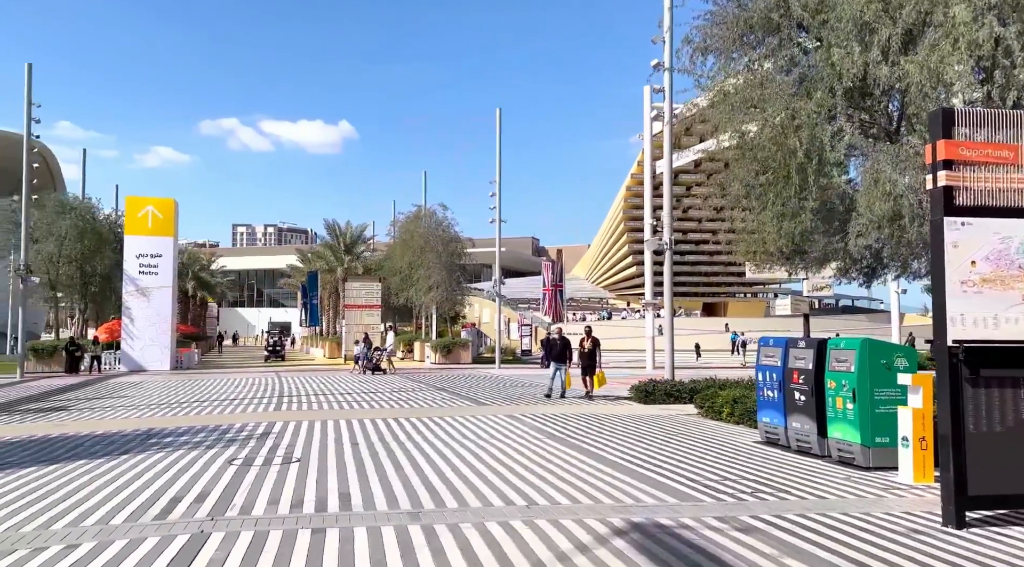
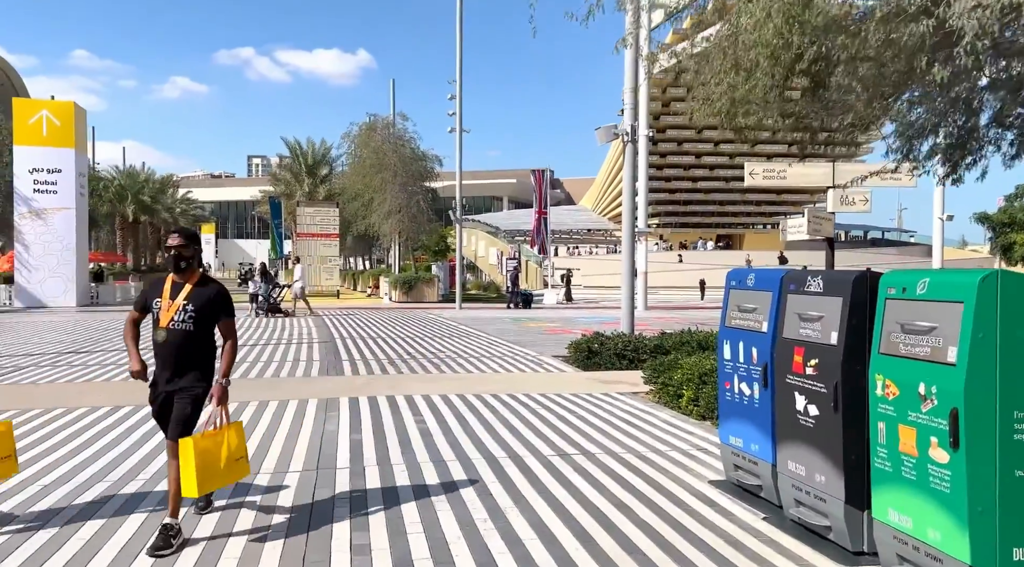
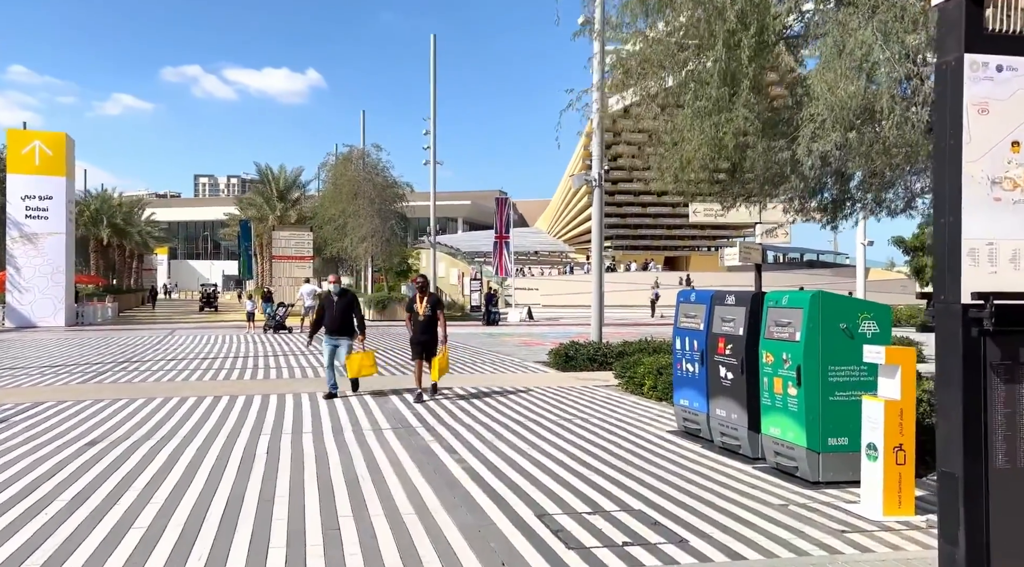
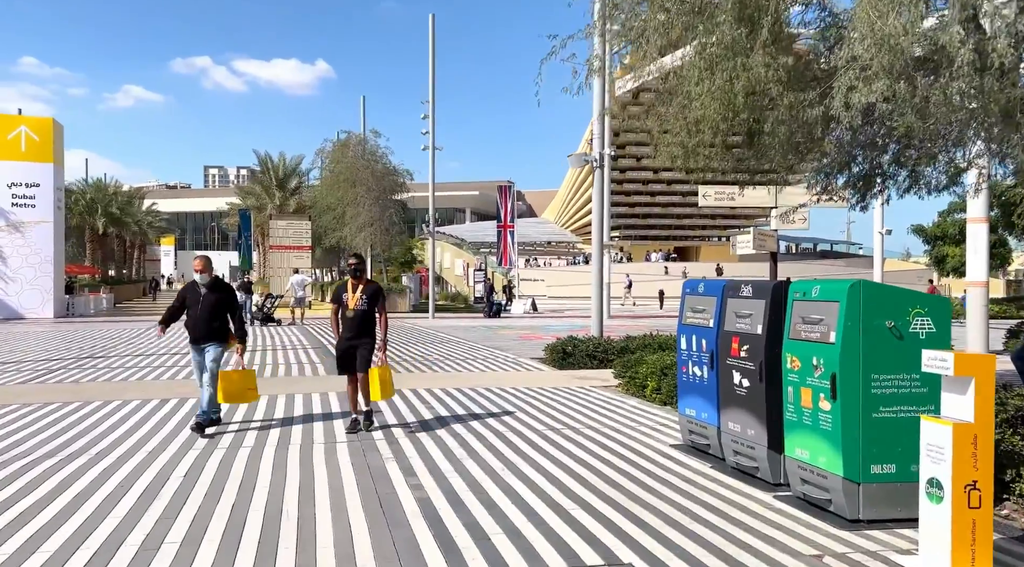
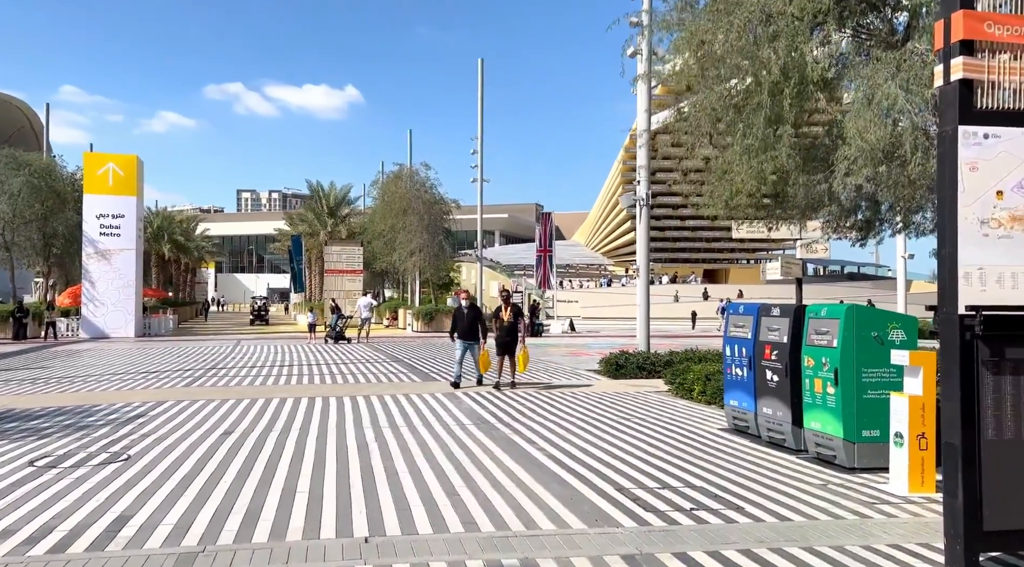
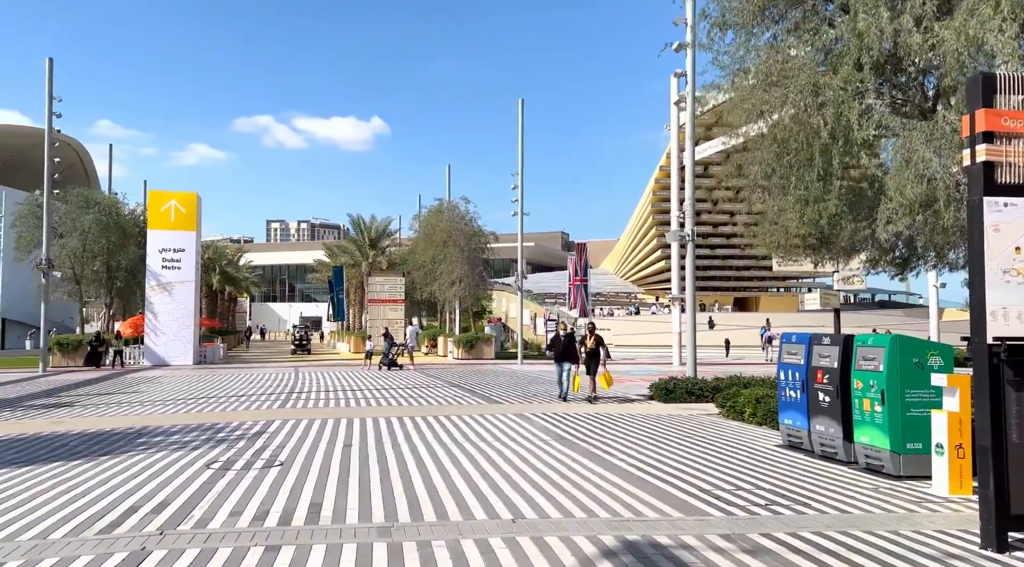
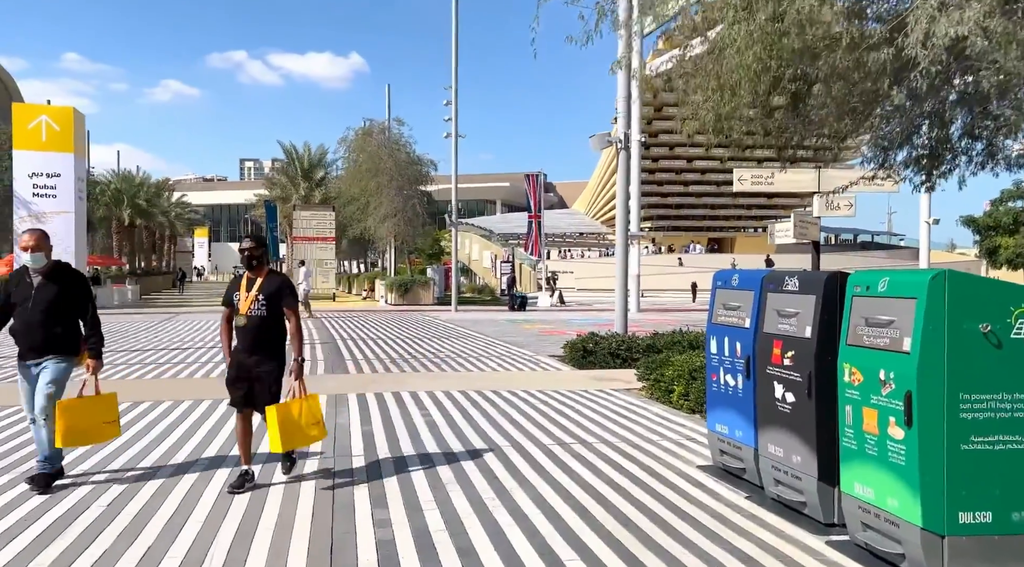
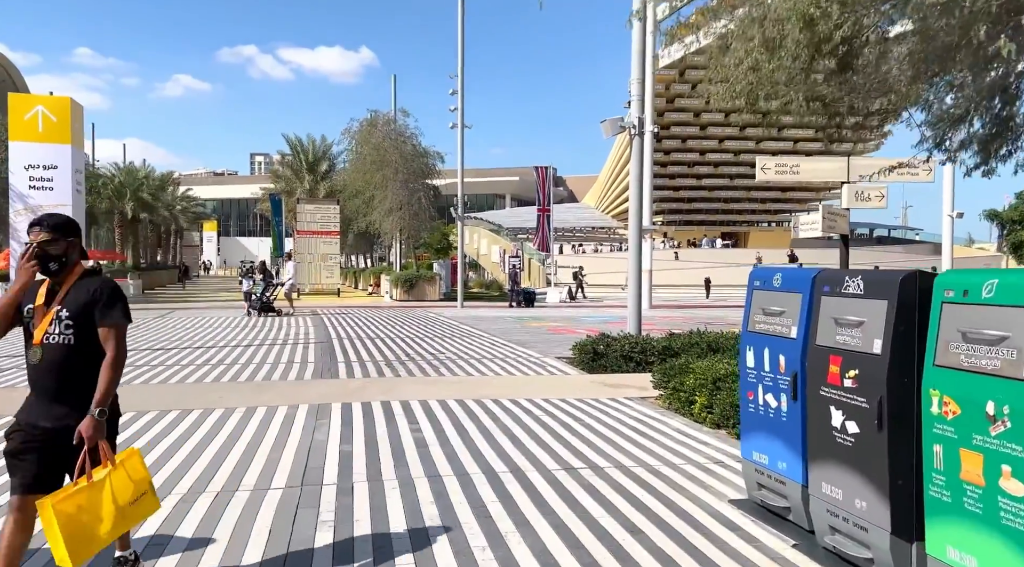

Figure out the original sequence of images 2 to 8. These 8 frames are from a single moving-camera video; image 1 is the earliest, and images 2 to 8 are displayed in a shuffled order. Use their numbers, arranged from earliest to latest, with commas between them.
6, 5, 3, 4, 7, 2, 8
